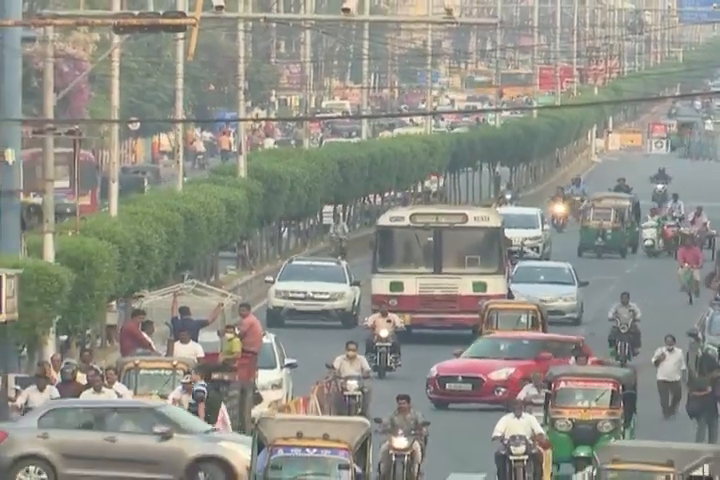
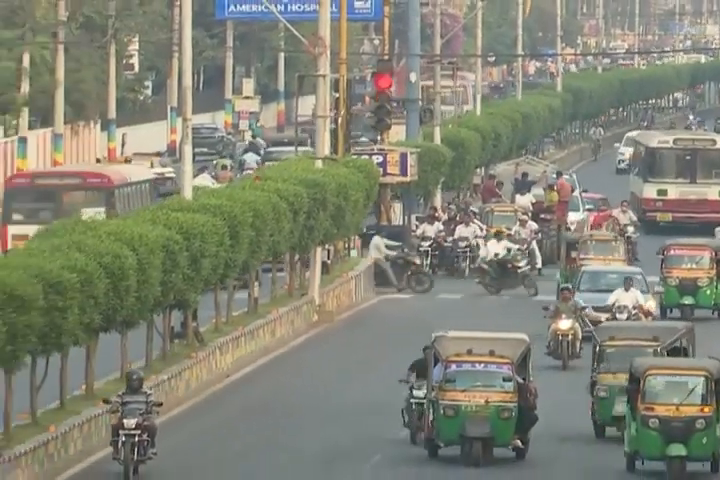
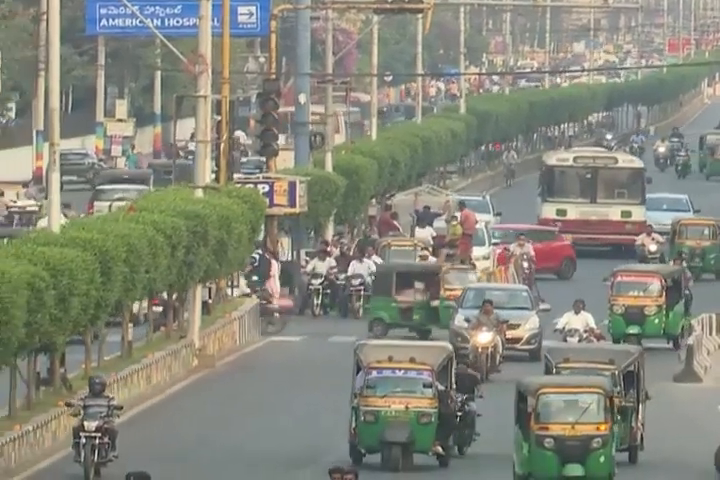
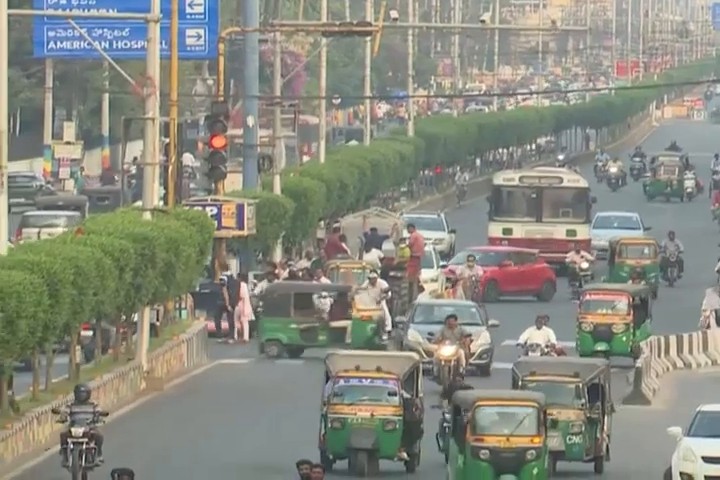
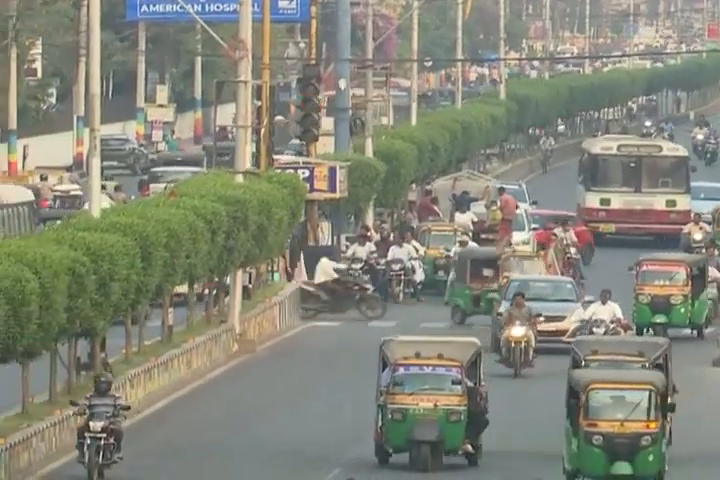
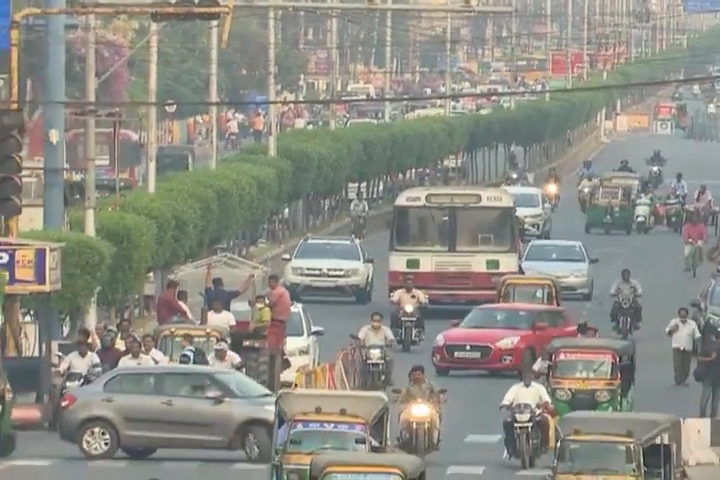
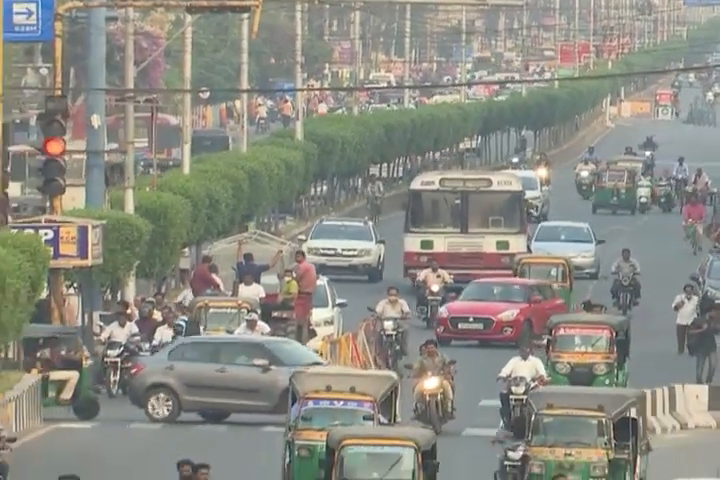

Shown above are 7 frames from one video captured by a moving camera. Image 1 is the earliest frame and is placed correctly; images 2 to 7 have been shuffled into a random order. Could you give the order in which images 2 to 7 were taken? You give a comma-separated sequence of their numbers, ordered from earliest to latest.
6, 7, 4, 3, 5, 2
